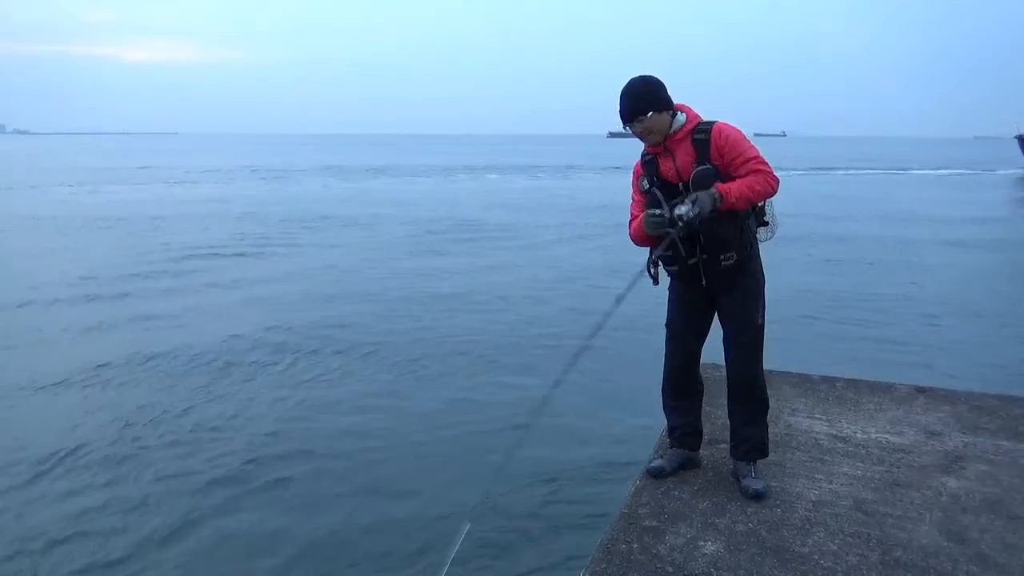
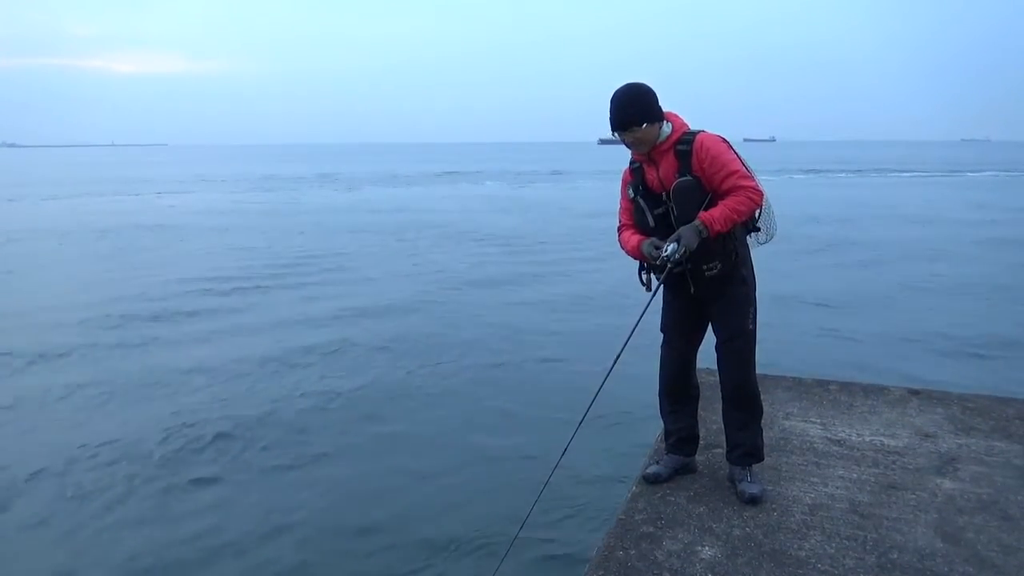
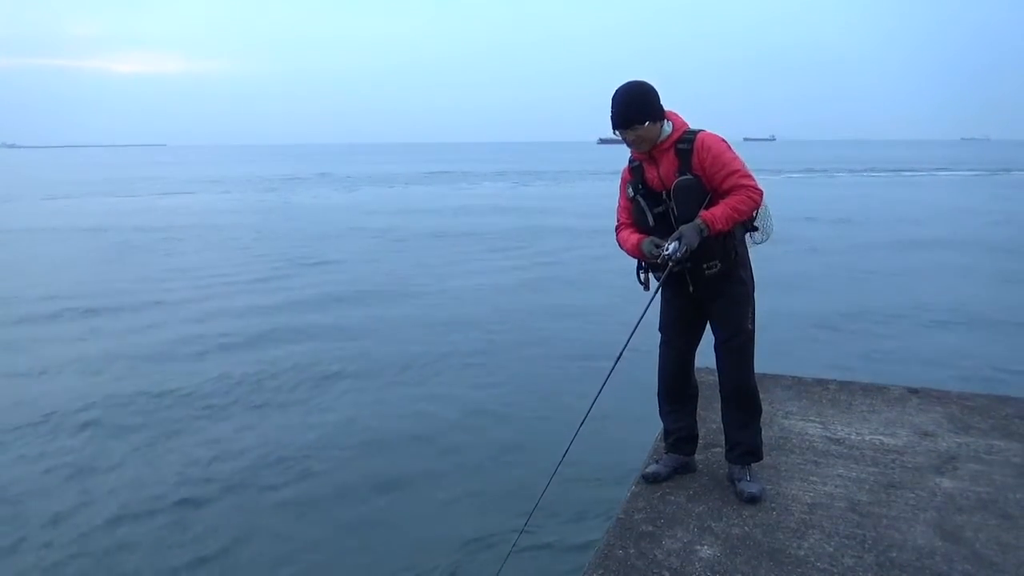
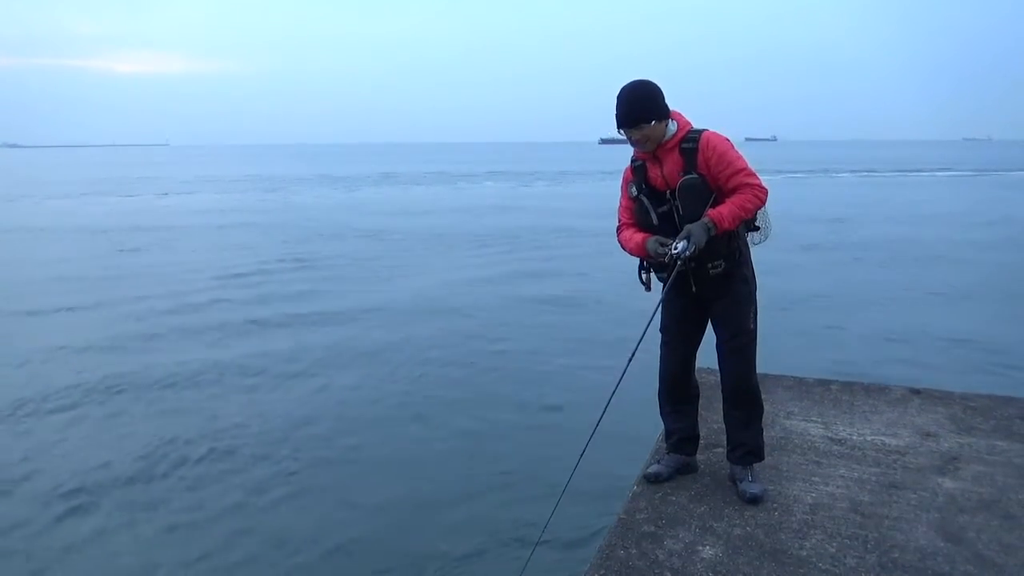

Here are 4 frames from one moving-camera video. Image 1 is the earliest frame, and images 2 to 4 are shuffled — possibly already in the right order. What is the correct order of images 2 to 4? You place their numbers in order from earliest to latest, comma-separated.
4, 3, 2
